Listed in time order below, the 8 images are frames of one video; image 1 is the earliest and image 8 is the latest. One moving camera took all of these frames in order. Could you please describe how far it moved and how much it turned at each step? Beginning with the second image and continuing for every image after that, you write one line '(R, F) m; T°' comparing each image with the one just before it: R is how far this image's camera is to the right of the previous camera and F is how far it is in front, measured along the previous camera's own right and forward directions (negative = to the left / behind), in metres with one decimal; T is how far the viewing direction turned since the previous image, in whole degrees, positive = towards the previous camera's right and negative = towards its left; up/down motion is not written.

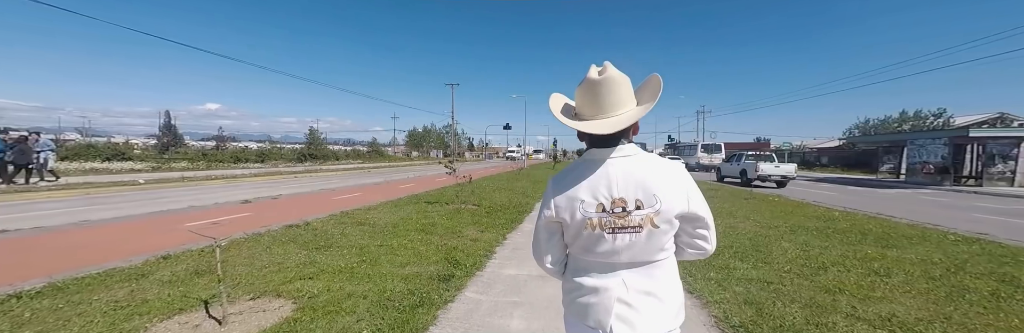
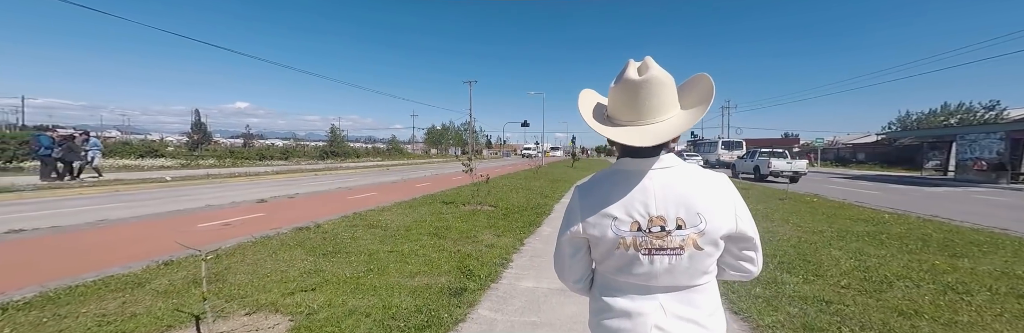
(0.0, +0.4) m; -3°
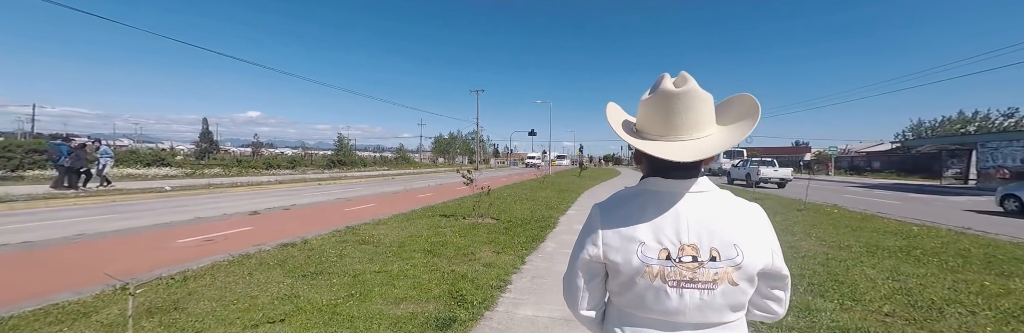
(+0.1, +0.5) m; -1°
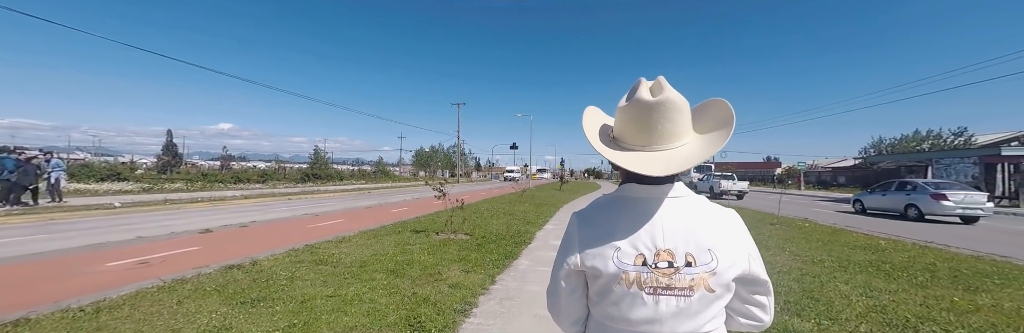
(+0.2, +0.3) m; +3°
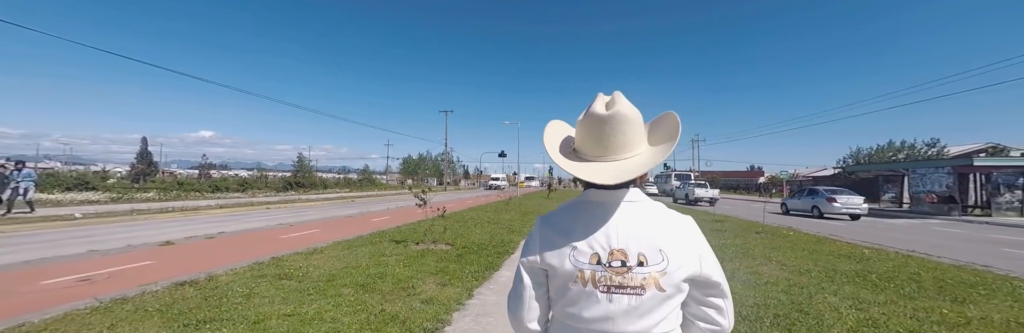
(+0.2, +0.3) m; +2°
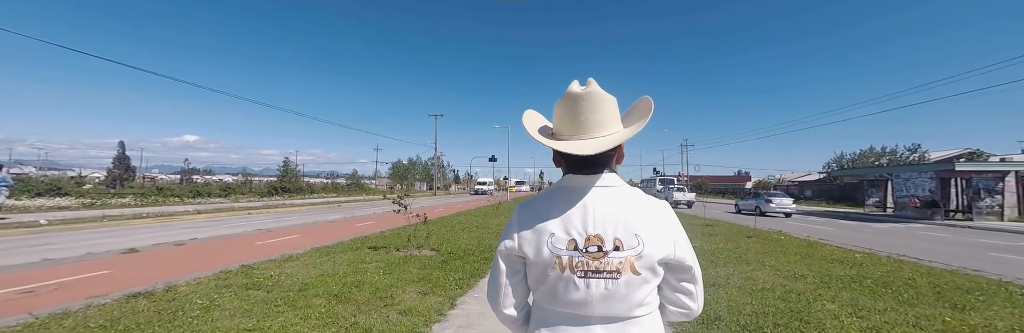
(+0.1, +0.3) m; +1°
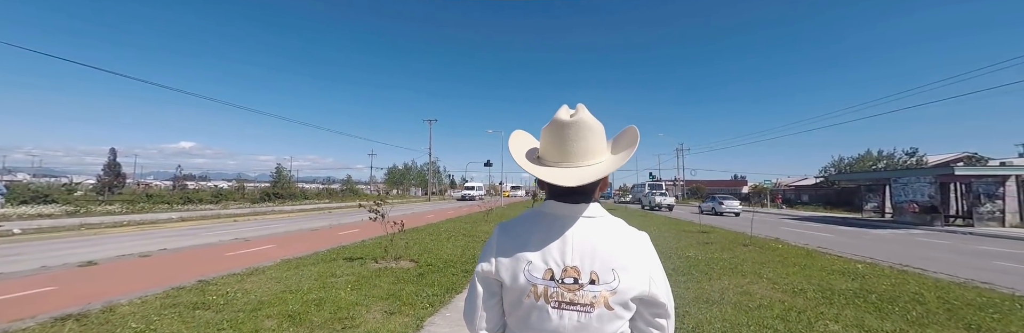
(+0.3, +0.4) m; 0°
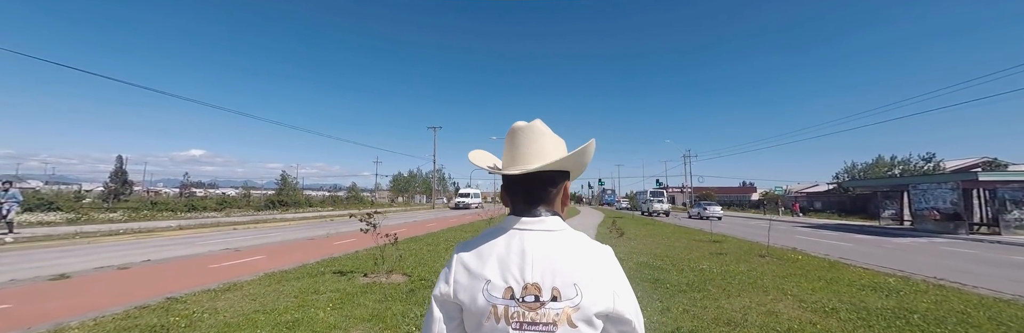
(+0.1, +0.5) m; -1°
